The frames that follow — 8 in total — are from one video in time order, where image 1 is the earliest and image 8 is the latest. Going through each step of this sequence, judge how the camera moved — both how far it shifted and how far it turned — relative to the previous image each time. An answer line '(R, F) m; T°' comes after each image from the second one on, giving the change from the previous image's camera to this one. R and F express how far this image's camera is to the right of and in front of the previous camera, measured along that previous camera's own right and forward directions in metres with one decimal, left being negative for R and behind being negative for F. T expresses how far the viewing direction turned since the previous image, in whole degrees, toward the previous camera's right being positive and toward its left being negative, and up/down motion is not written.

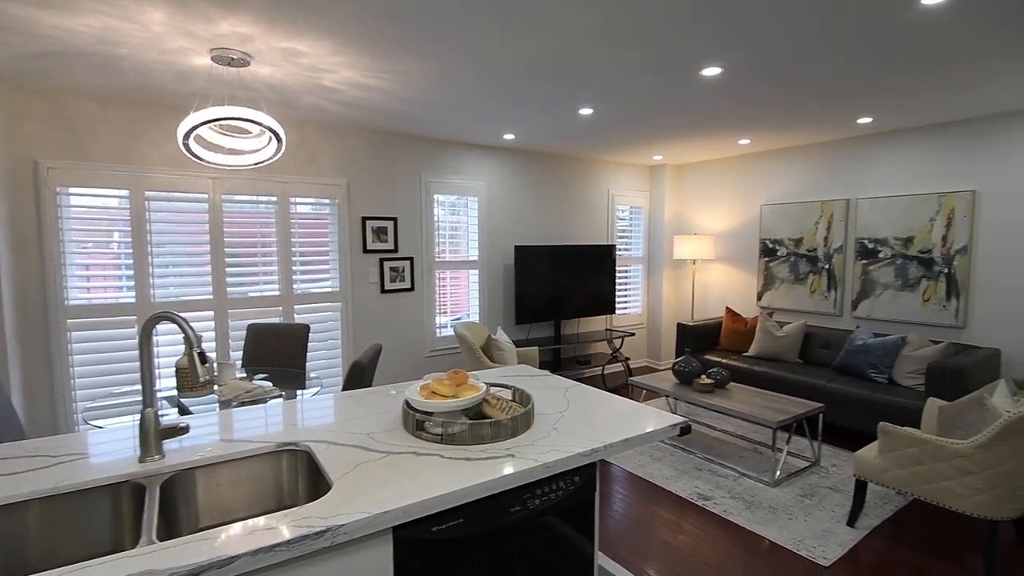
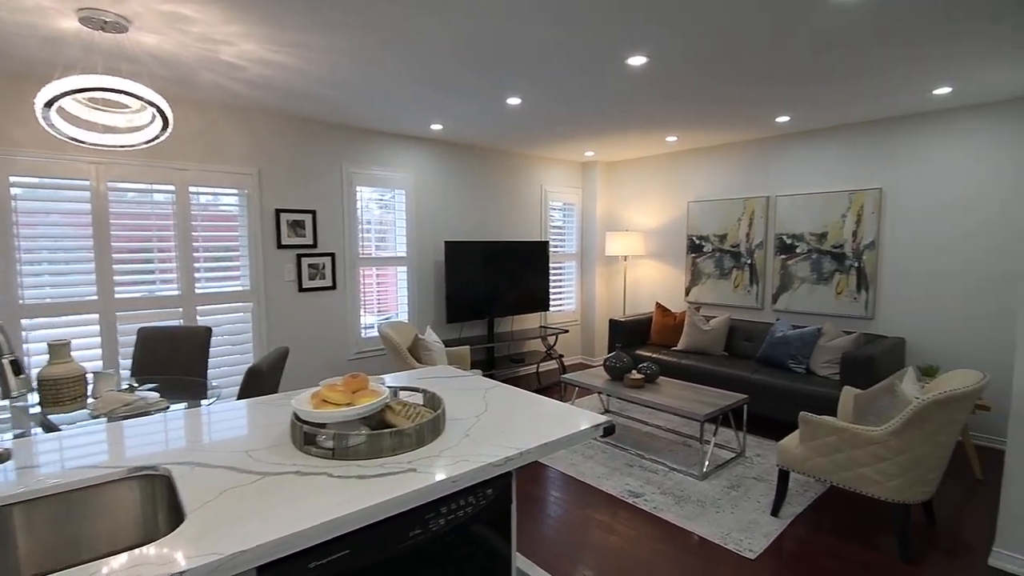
(+0.1, +0.2) m; +7°
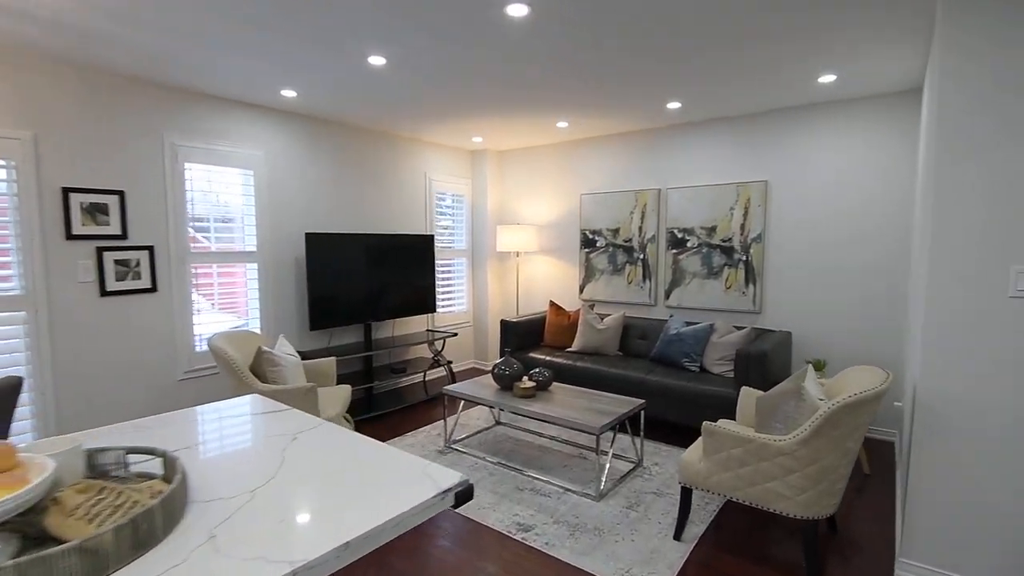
(+0.2, +0.5) m; +11°
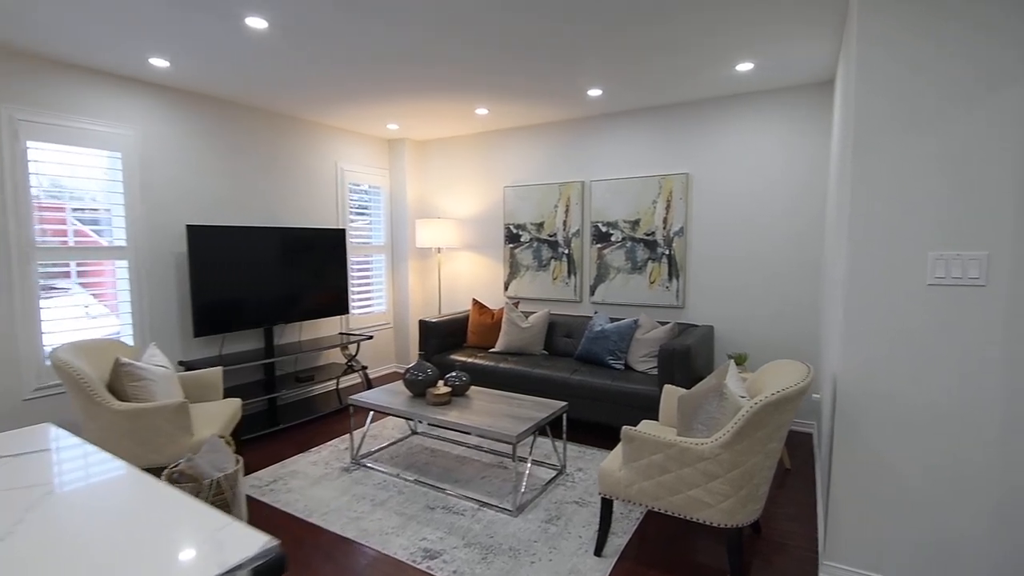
(+0.2, +0.3) m; +7°
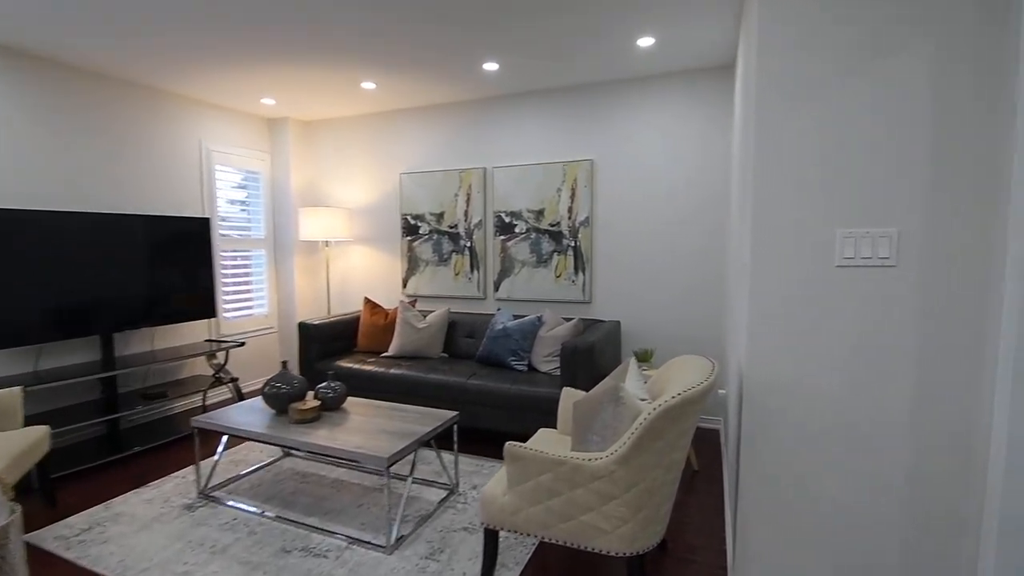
(+0.2, +0.4) m; +8°
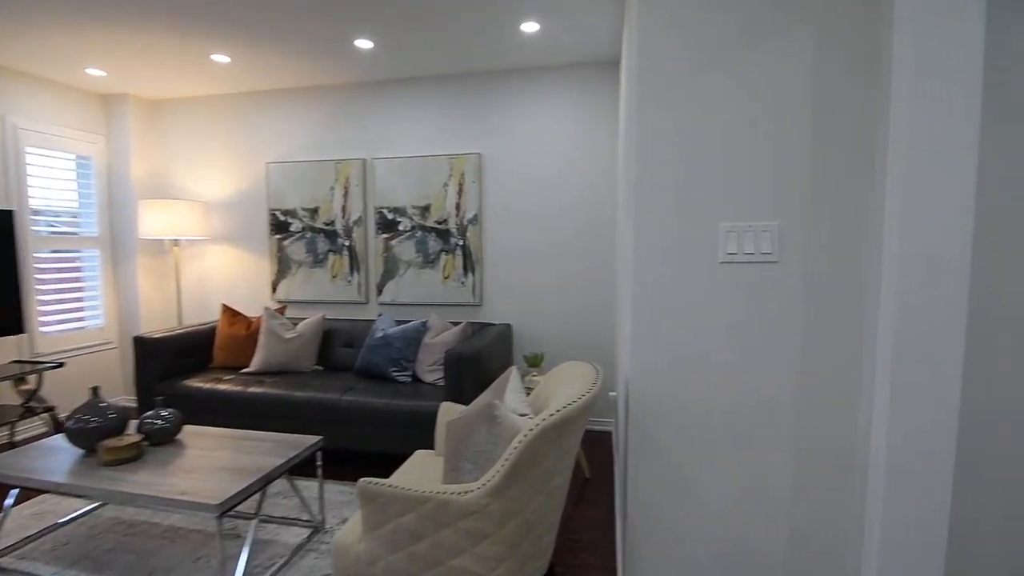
(+0.1, +0.2) m; +10°
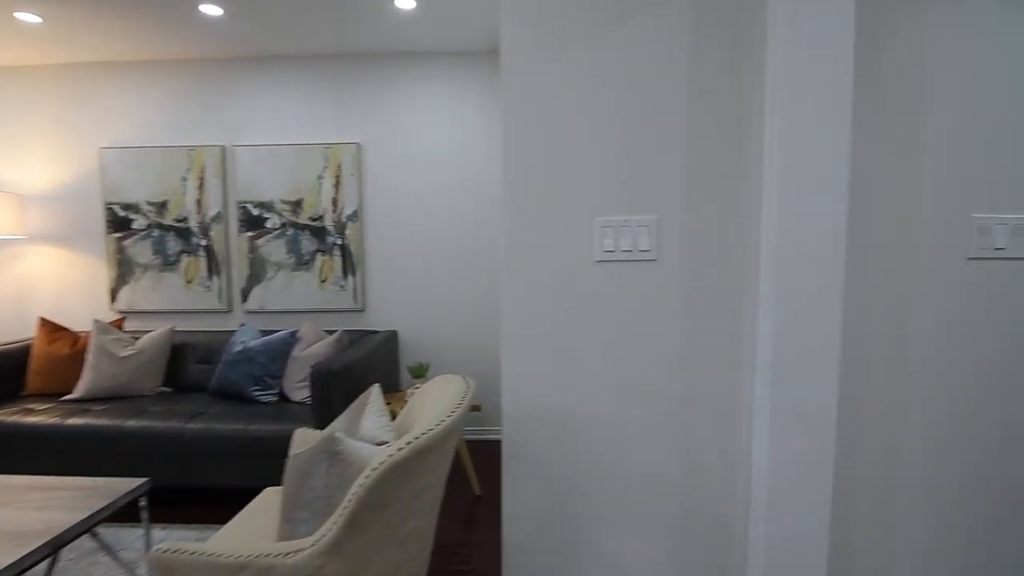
(+0.2, +0.2) m; +10°
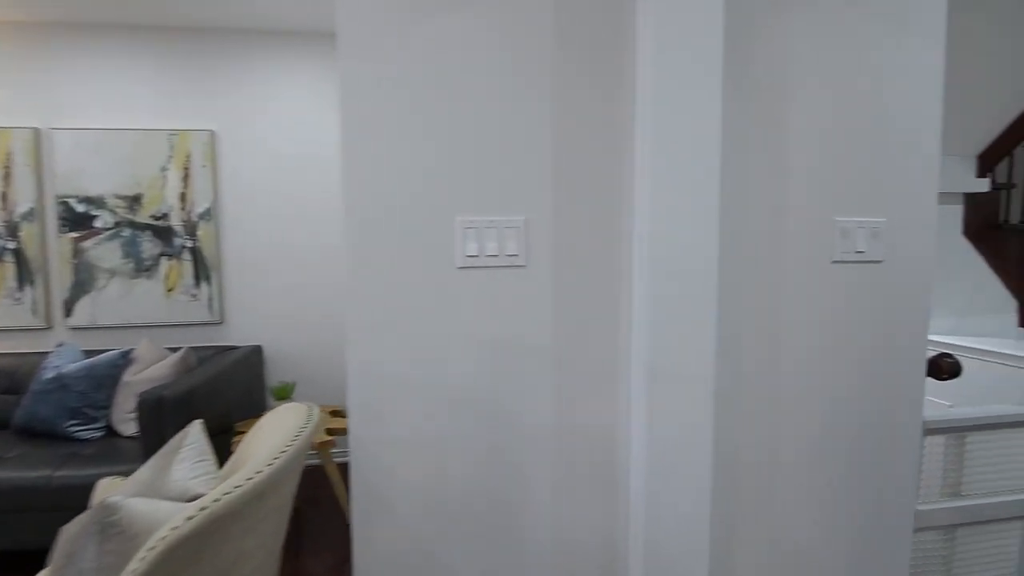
(+0.1, +0.2) m; +10°
